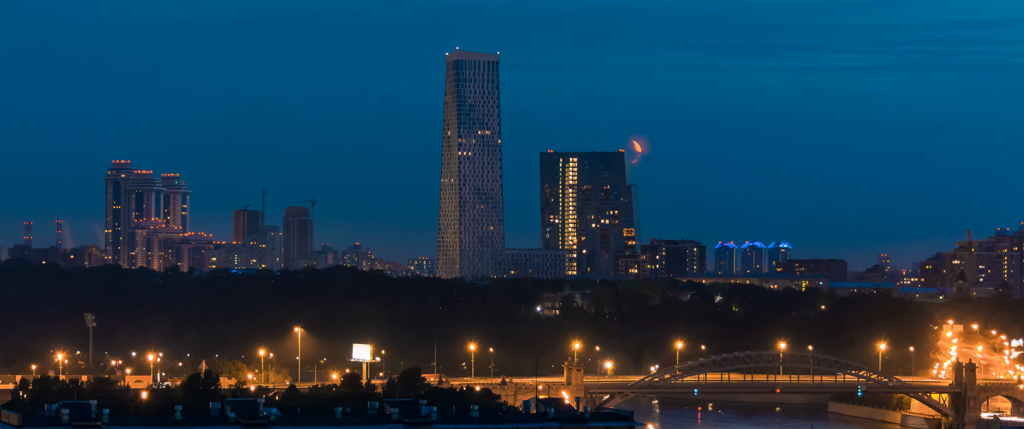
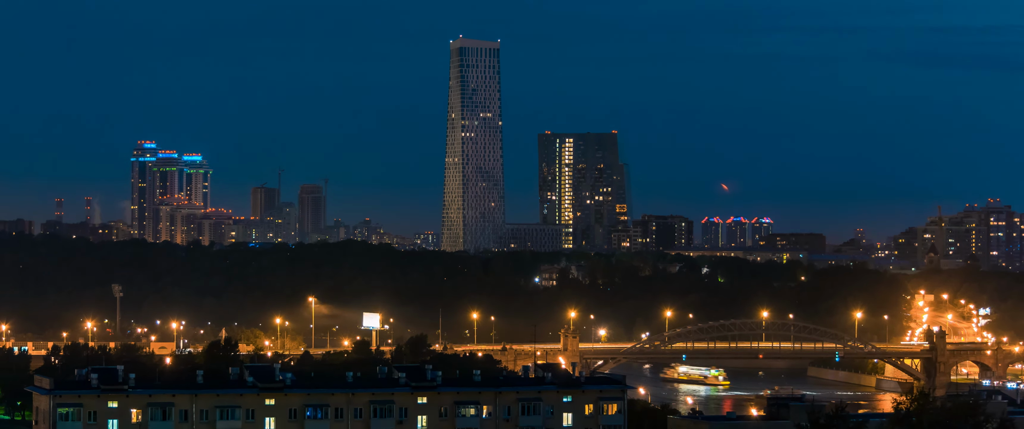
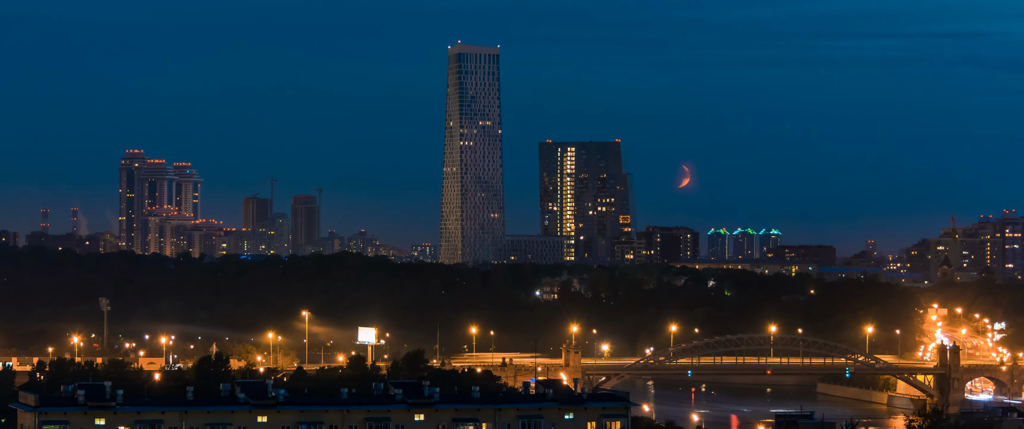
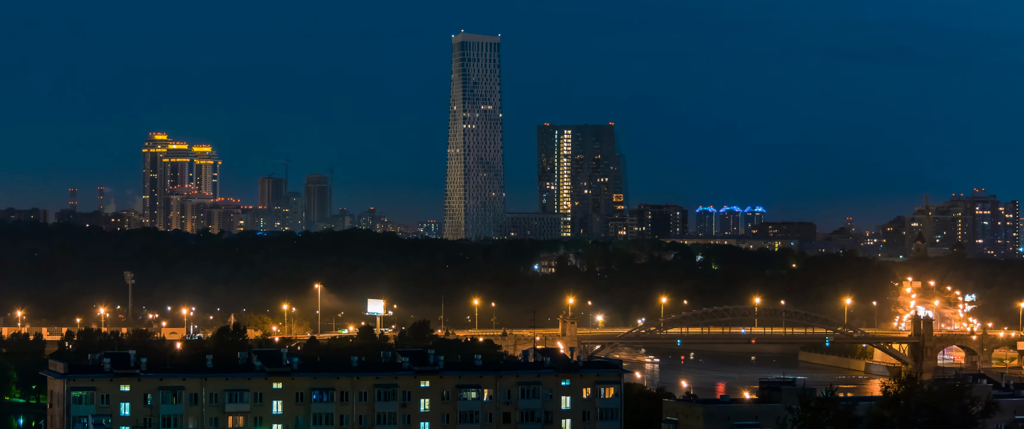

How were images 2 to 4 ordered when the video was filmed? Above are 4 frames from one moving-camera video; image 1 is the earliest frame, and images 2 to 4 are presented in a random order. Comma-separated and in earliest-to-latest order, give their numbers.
3, 2, 4
